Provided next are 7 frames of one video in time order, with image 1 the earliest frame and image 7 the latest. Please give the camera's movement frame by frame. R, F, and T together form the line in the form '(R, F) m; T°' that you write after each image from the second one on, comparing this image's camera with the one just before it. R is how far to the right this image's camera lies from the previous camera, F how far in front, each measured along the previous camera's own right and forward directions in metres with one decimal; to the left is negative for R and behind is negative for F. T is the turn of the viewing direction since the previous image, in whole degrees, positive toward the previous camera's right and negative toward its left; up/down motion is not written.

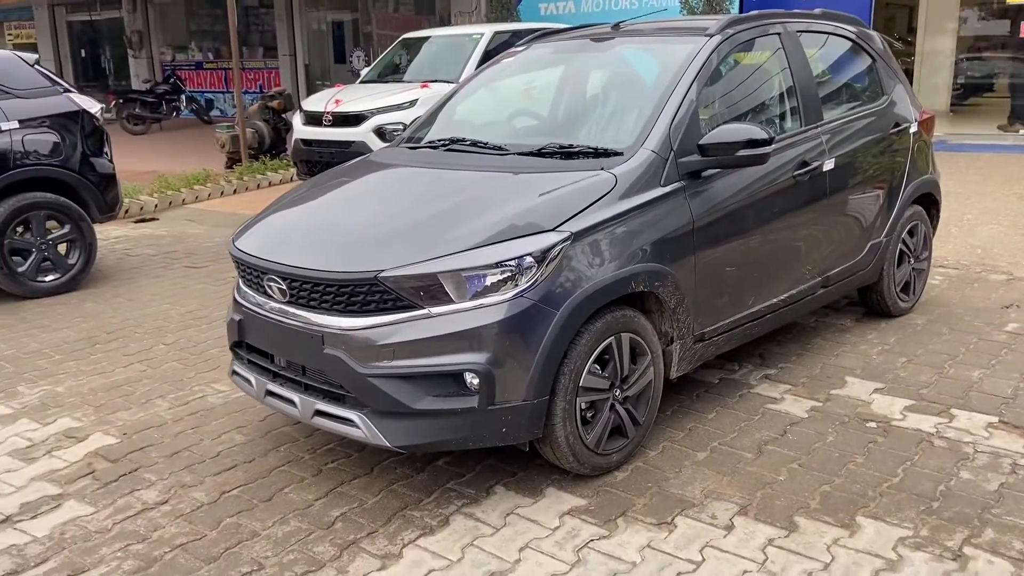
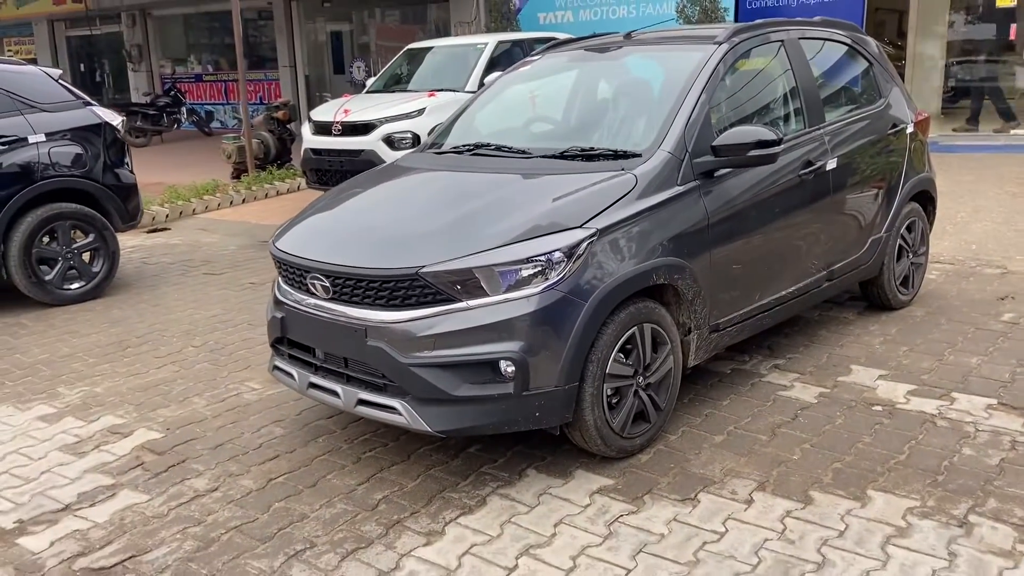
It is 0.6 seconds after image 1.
(-0.1, -0.2) m; 0°
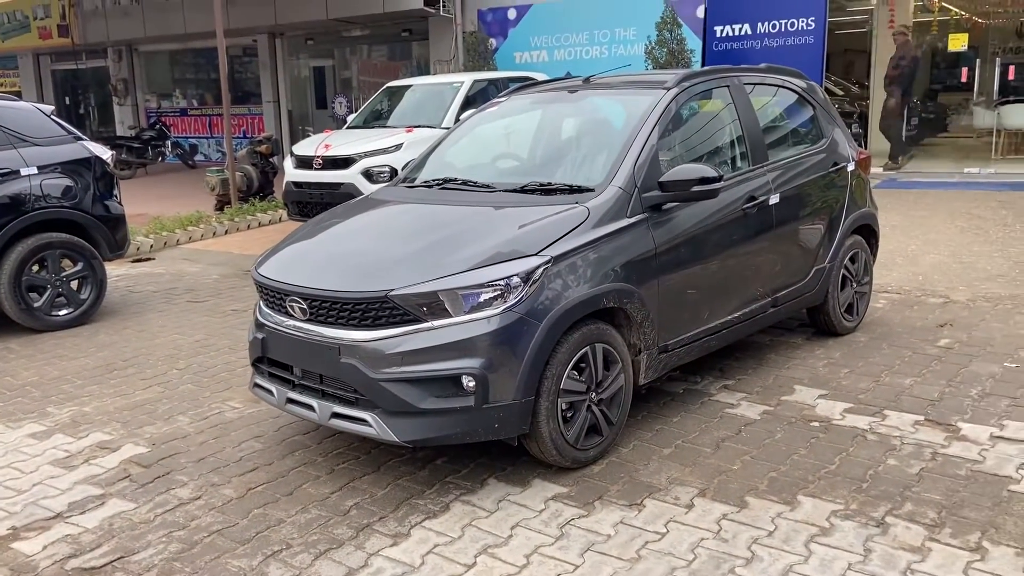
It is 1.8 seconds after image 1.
(+0.1, -0.3) m; +1°
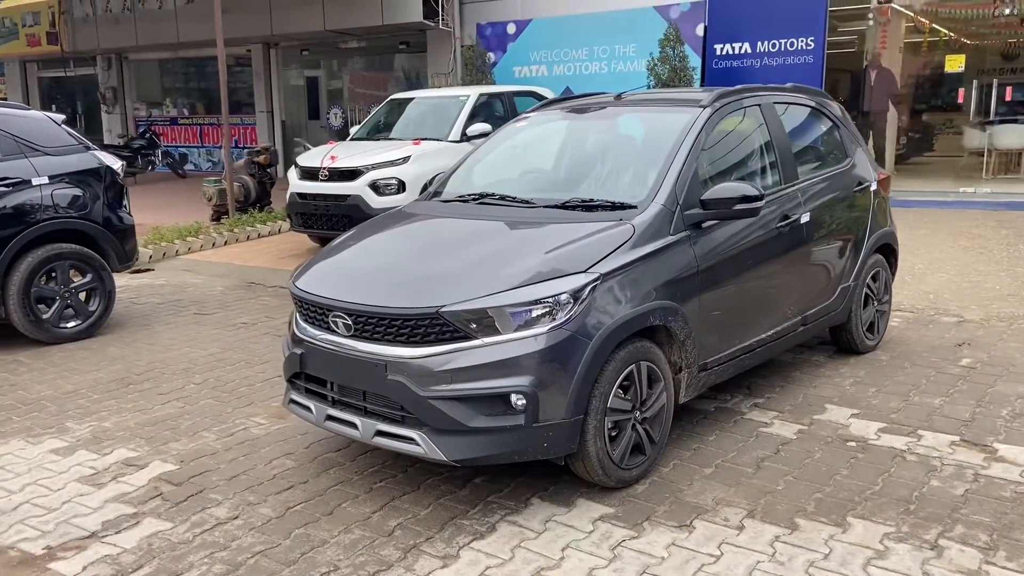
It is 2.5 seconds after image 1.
(-0.3, 0.0) m; +1°
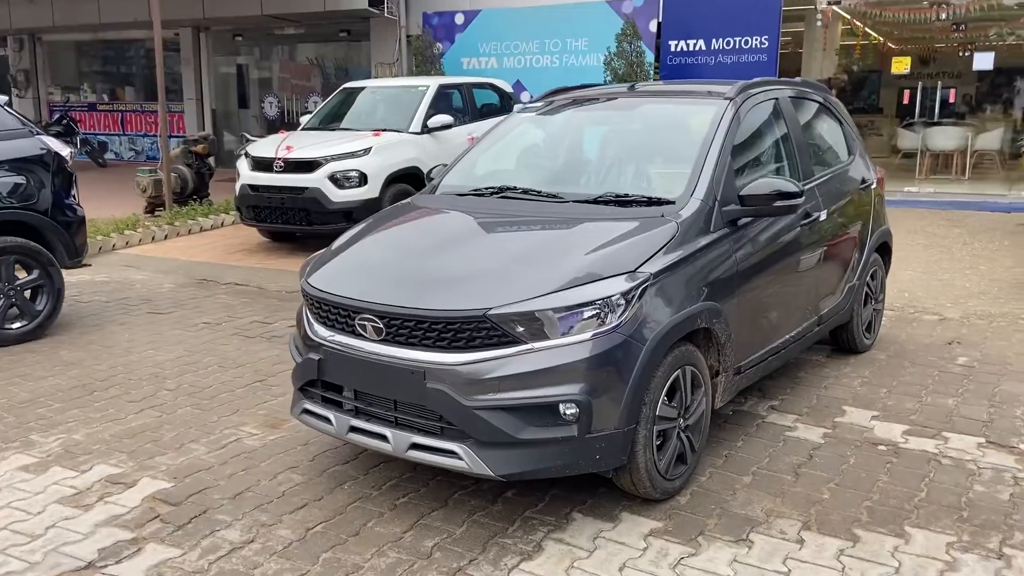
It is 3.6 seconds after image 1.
(-0.5, +0.3) m; +5°
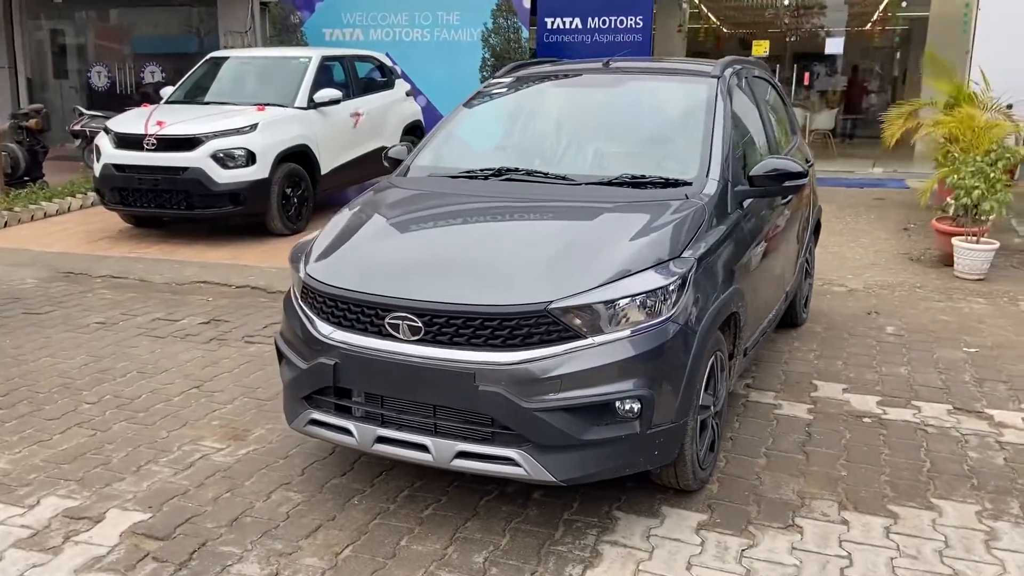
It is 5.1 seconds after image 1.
(-0.8, +0.3) m; +11°
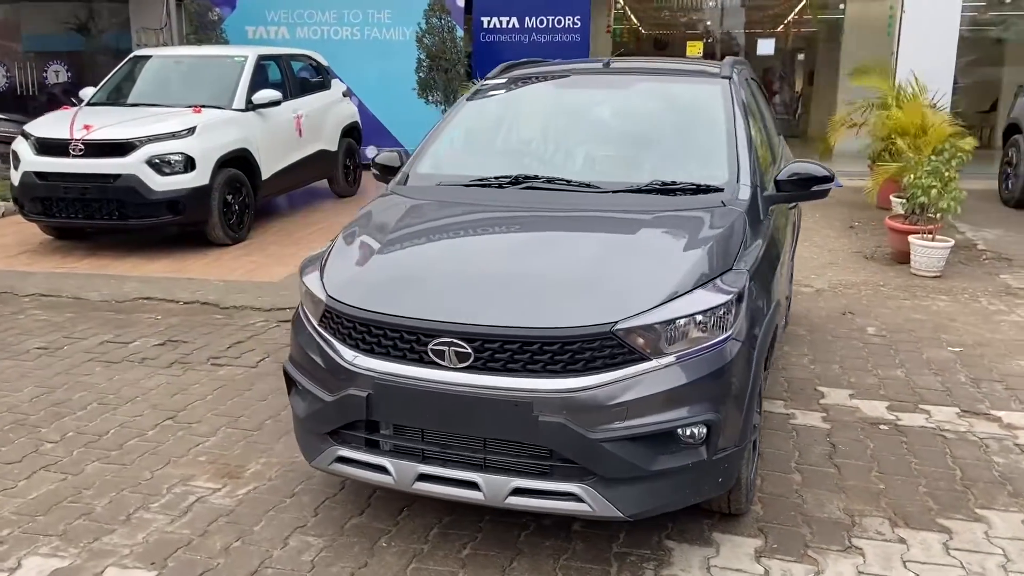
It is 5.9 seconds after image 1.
(-0.5, +0.3) m; +6°
